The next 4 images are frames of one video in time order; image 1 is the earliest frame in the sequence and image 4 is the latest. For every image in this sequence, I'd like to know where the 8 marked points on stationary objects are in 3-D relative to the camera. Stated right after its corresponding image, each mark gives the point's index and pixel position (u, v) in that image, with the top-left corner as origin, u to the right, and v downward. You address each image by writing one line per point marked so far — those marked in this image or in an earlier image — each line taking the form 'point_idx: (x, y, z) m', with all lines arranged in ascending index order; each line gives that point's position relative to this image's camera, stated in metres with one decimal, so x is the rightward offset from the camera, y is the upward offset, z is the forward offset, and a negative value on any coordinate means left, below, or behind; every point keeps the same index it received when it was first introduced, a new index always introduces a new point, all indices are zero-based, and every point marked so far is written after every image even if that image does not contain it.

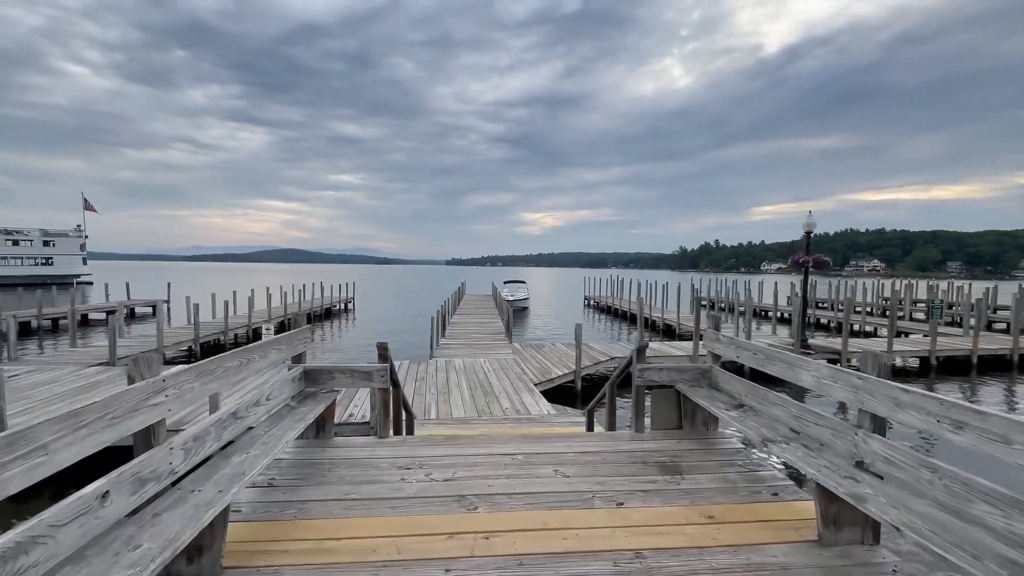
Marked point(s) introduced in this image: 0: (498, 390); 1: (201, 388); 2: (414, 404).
0: (-0.3, -1.9, +8.2) m
1: (-1.4, -0.4, +2.0) m
2: (-1.6, -1.9, +7.3) m
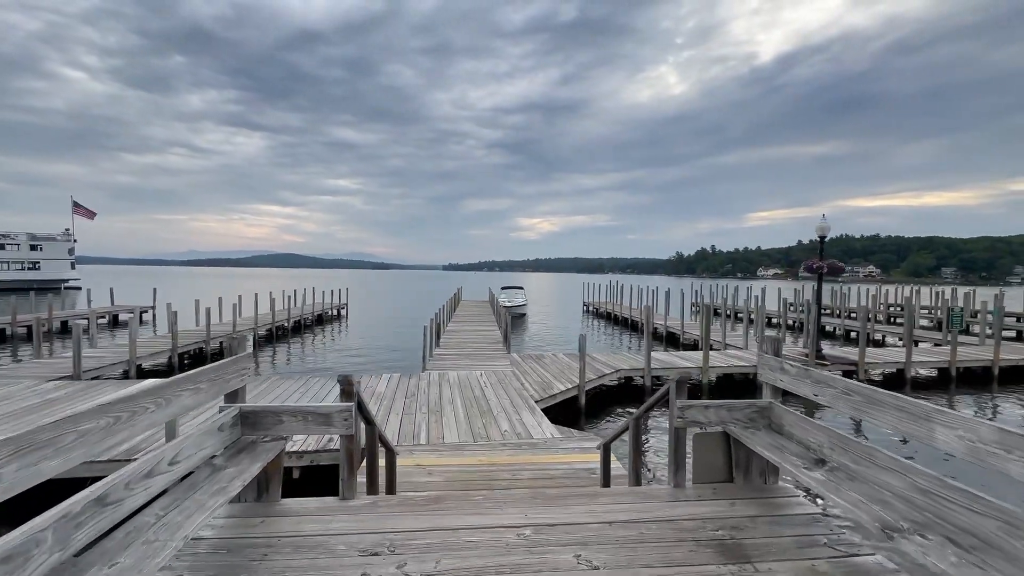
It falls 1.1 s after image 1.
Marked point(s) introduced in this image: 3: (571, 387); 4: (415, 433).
0: (-0.3, -2.0, +7.5) m
1: (-1.3, -0.5, +1.2) m
2: (-1.6, -2.1, +6.6) m
3: (+1.3, -2.1, +9.5) m
4: (-1.4, -2.1, +6.4) m
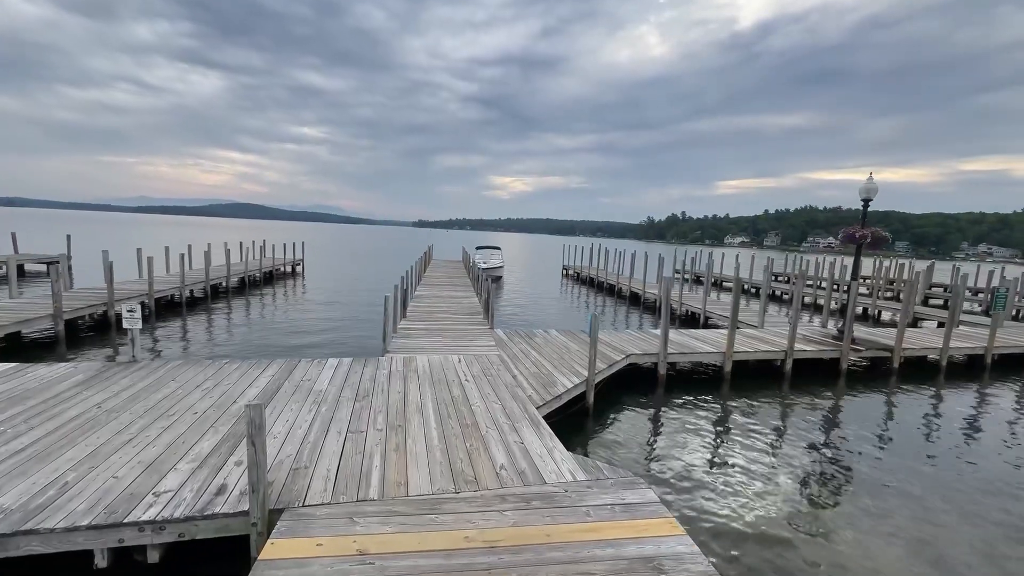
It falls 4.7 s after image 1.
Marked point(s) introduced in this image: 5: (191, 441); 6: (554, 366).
0: (-0.3, -1.6, +5.3) m
1: (-0.9, -0.6, -1.1) m
2: (-1.6, -1.7, +4.3) m
3: (+1.1, -1.5, +7.4) m
4: (-1.4, -1.7, +4.1) m
5: (-3.3, -1.6, +4.6) m
6: (+0.8, -1.4, +8.0) m
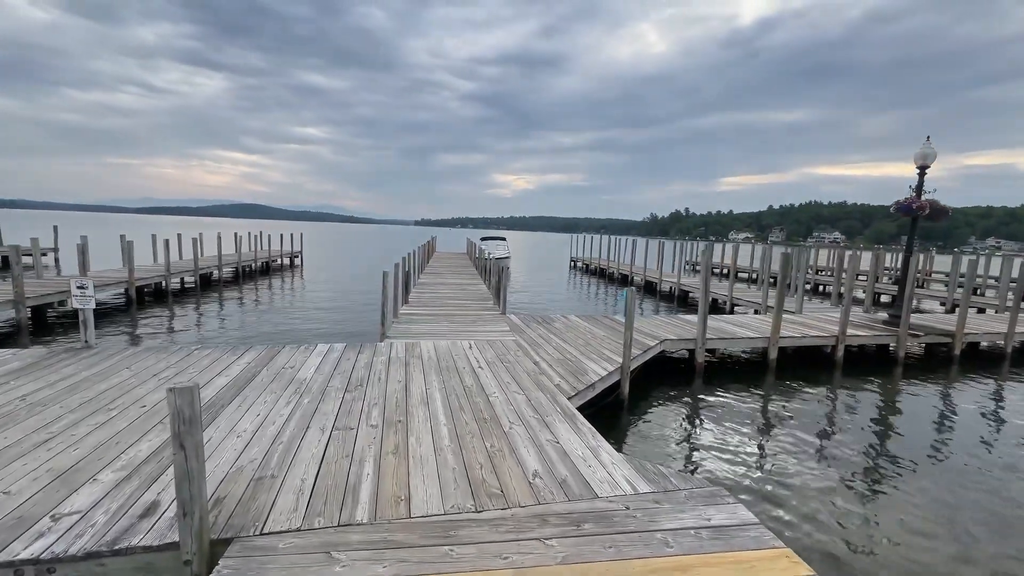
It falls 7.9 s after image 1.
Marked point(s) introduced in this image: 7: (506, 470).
0: (-0.1, -1.2, +4.2) m
1: (-0.7, -0.3, -2.2) m
2: (-1.3, -1.3, +3.2) m
3: (+1.4, -1.2, +6.3) m
4: (-1.1, -1.3, +3.1) m
5: (-3.0, -1.2, +3.5) m
6: (+1.0, -1.0, +6.9) m
7: (-0.1, -1.3, +3.3) m
